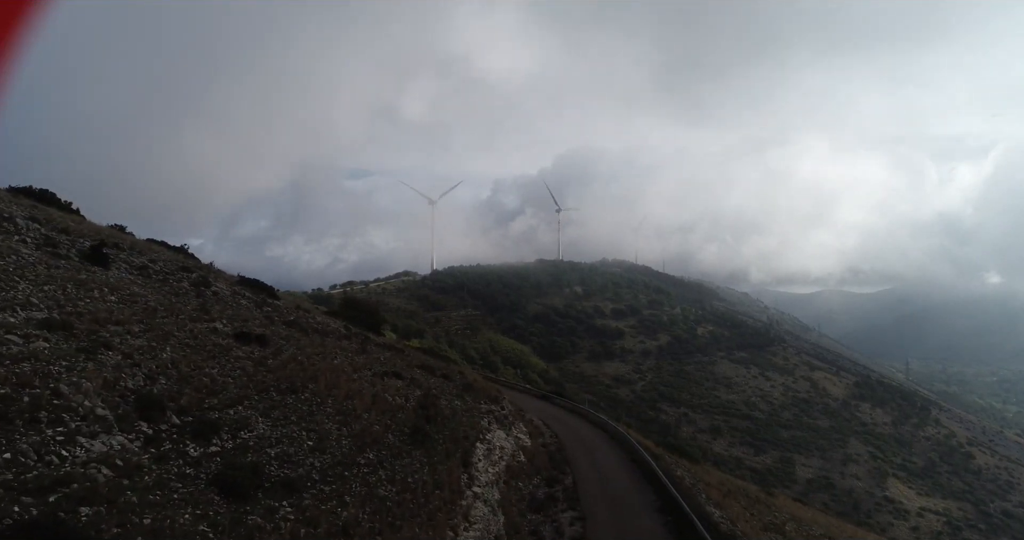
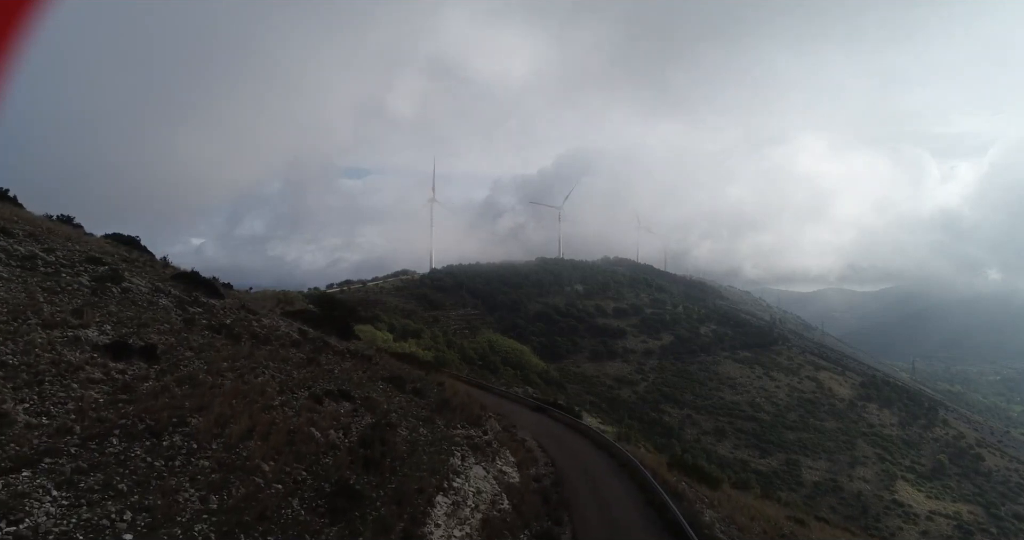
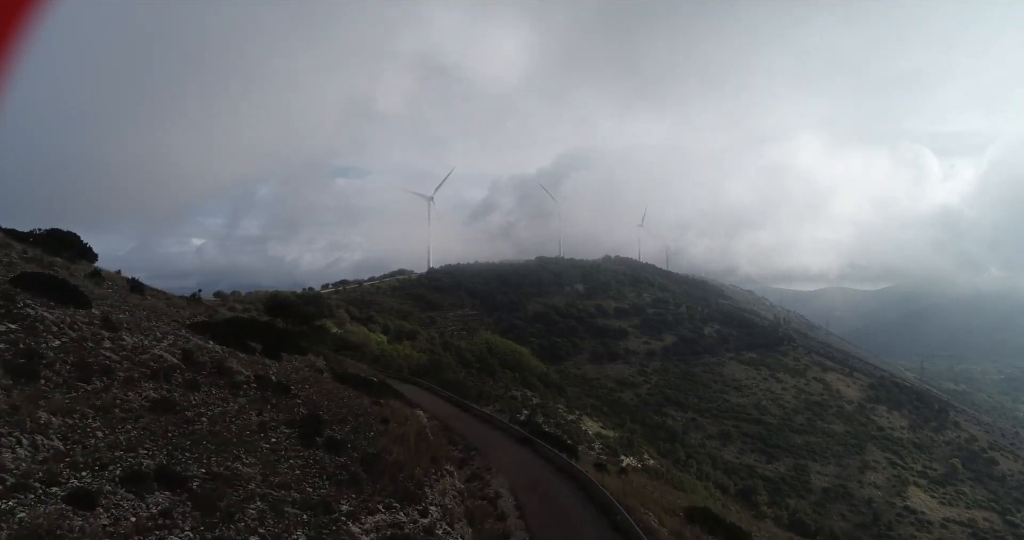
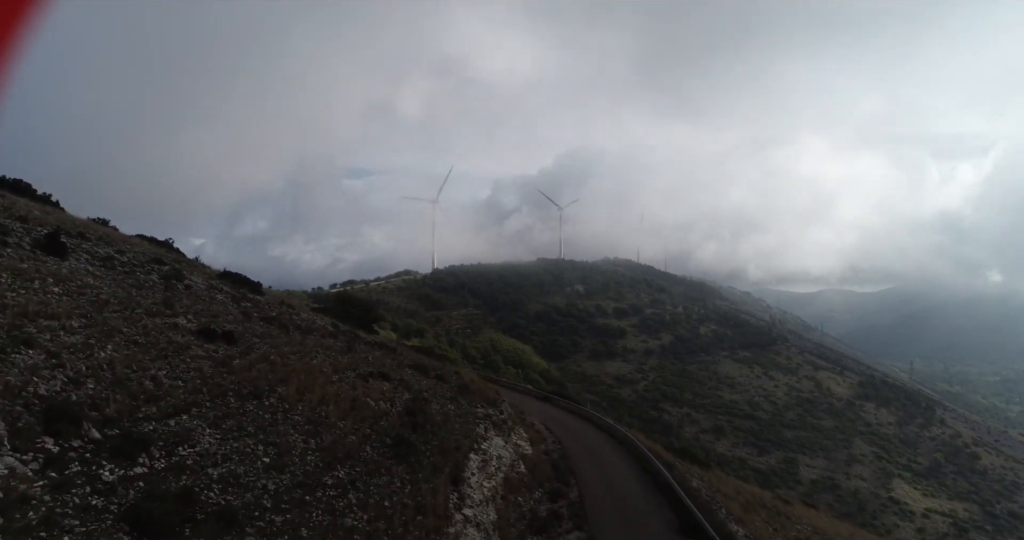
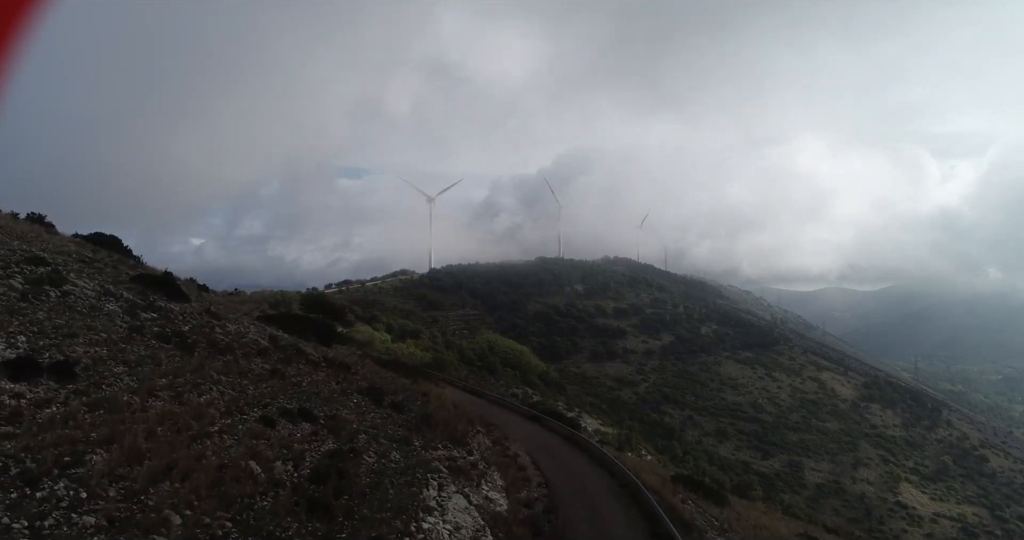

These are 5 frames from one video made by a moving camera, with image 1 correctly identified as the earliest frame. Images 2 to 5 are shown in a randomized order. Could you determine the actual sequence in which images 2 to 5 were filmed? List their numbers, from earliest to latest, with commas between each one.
4, 2, 5, 3
